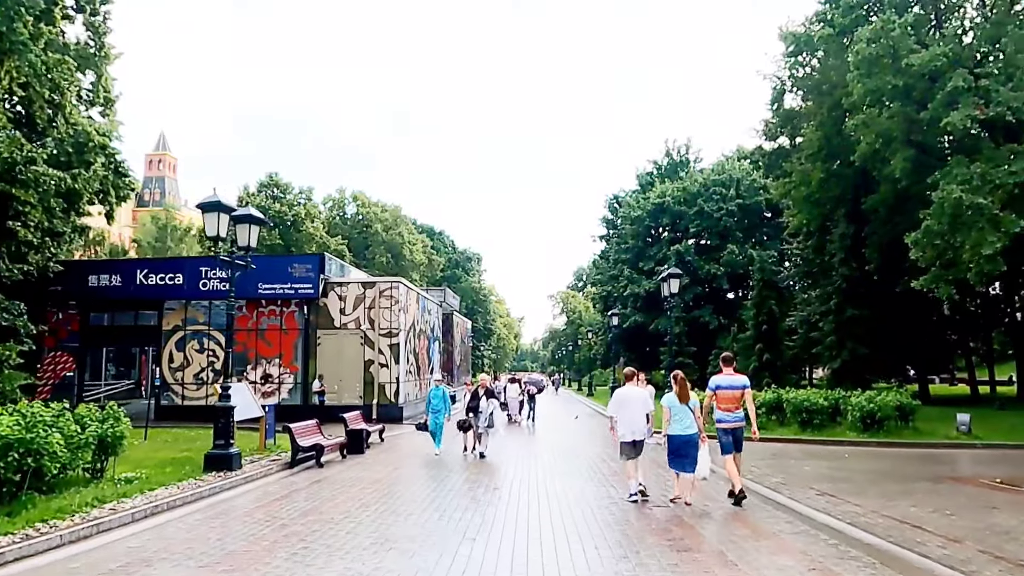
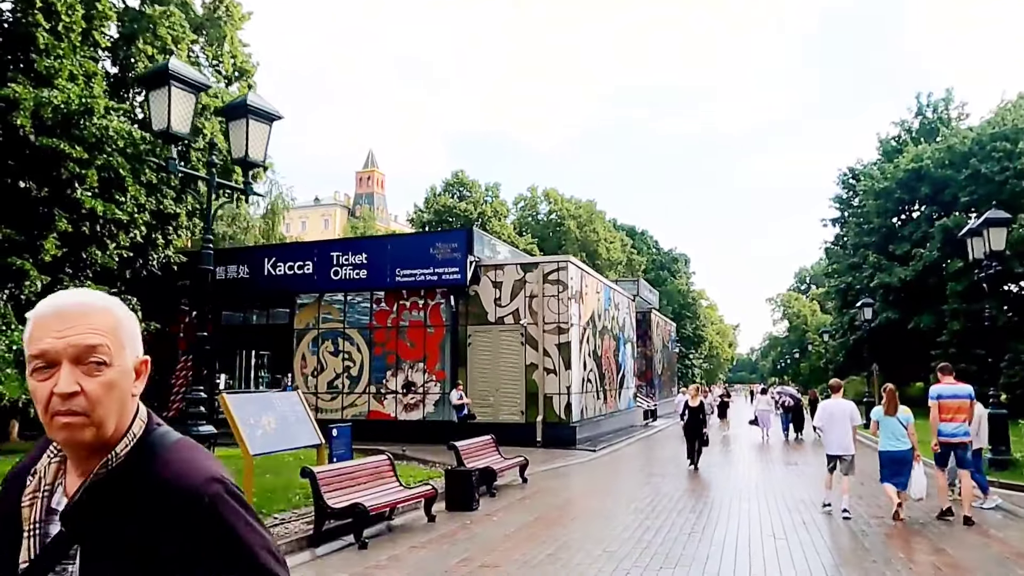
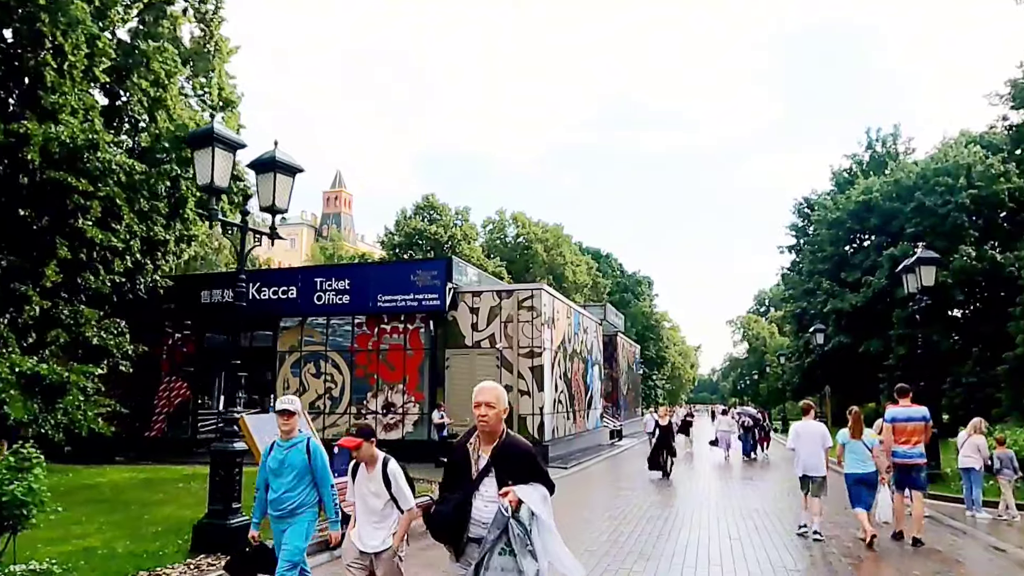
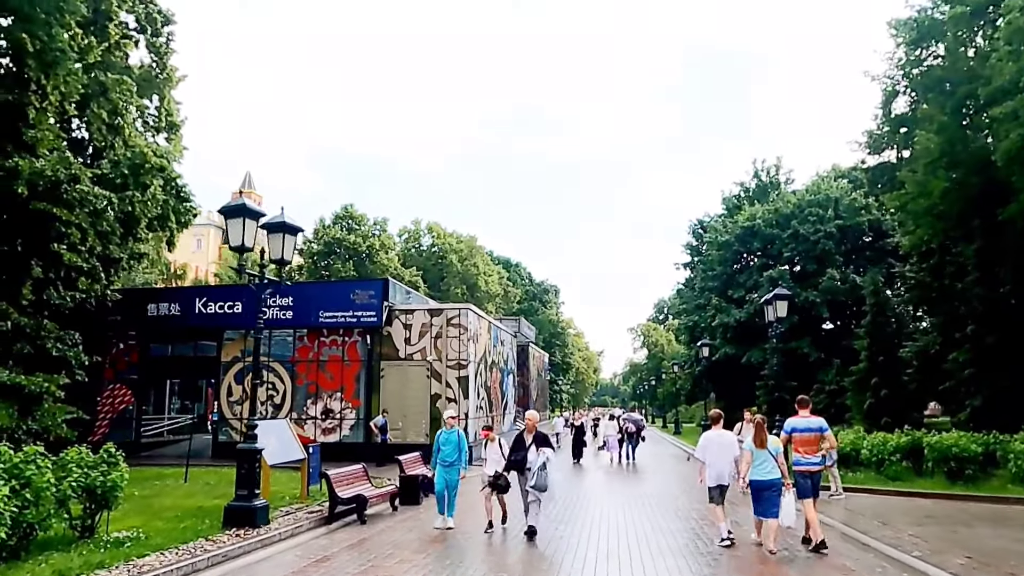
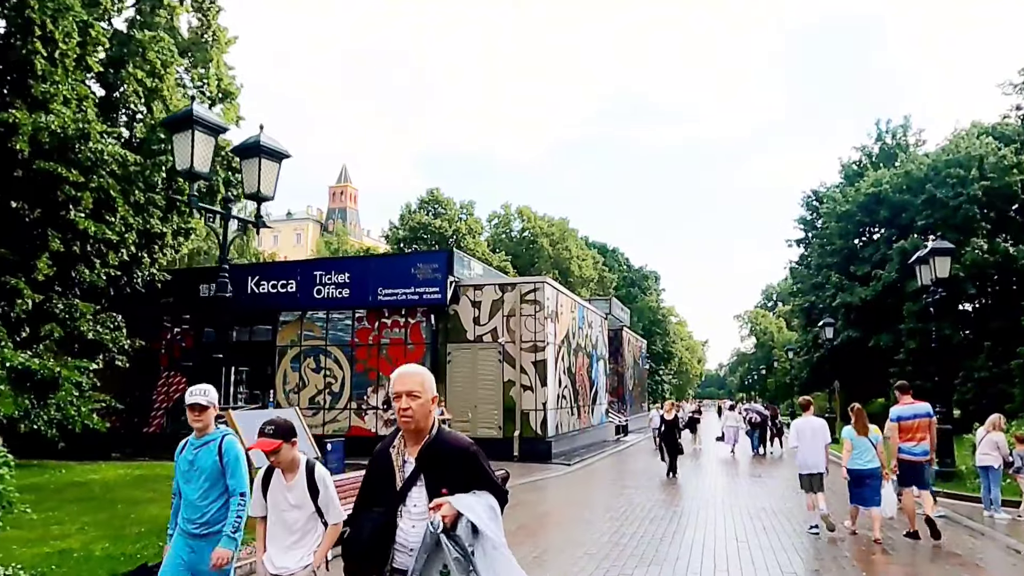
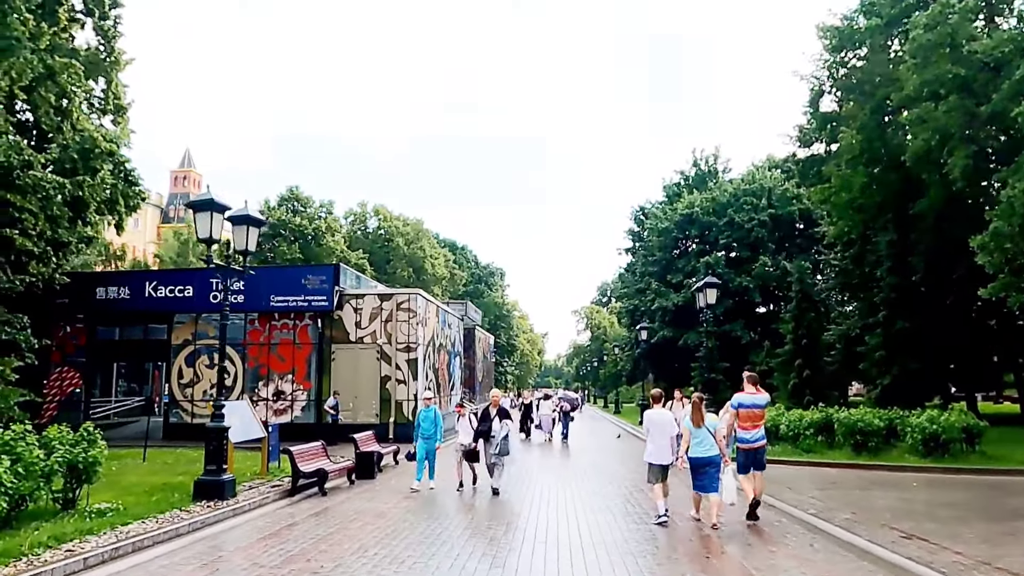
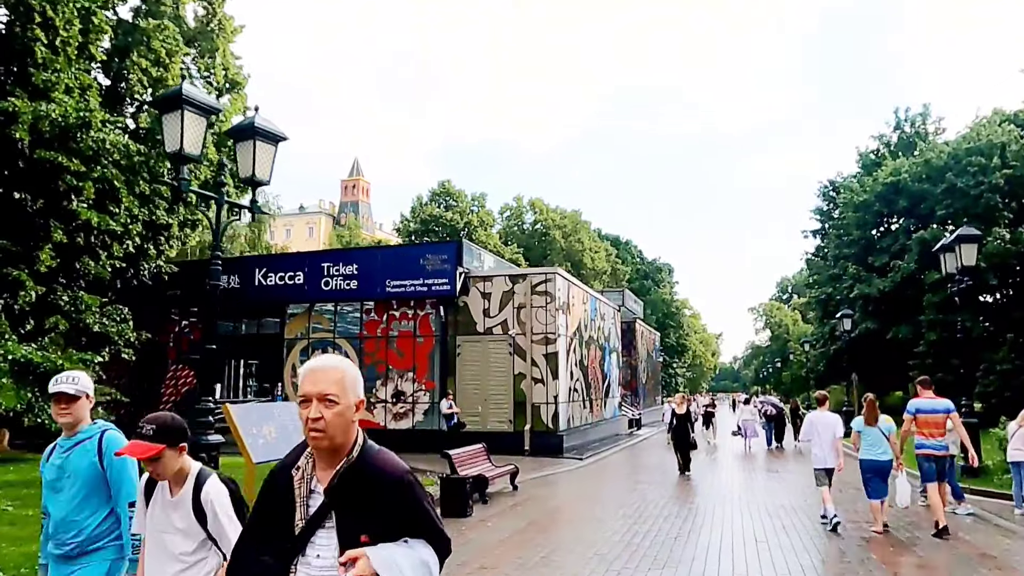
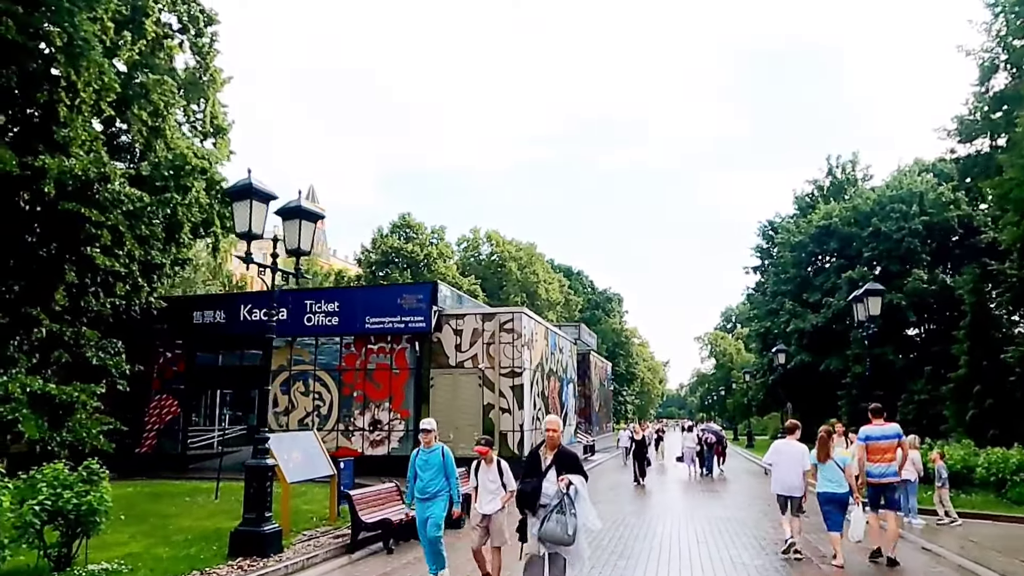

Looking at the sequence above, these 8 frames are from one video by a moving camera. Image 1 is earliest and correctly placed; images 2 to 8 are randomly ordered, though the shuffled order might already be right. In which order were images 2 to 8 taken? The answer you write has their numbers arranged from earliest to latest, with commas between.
6, 4, 8, 3, 5, 7, 2
